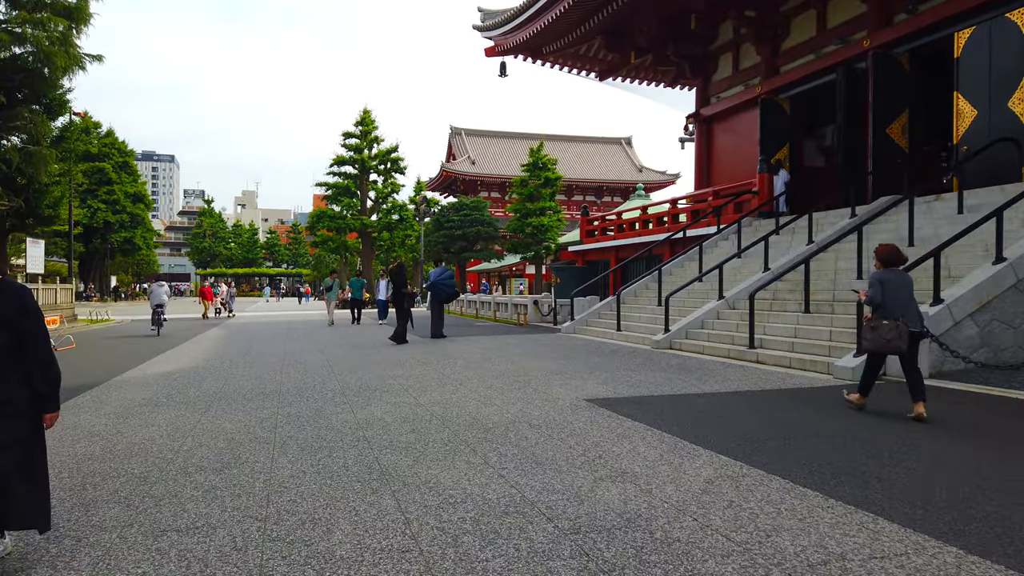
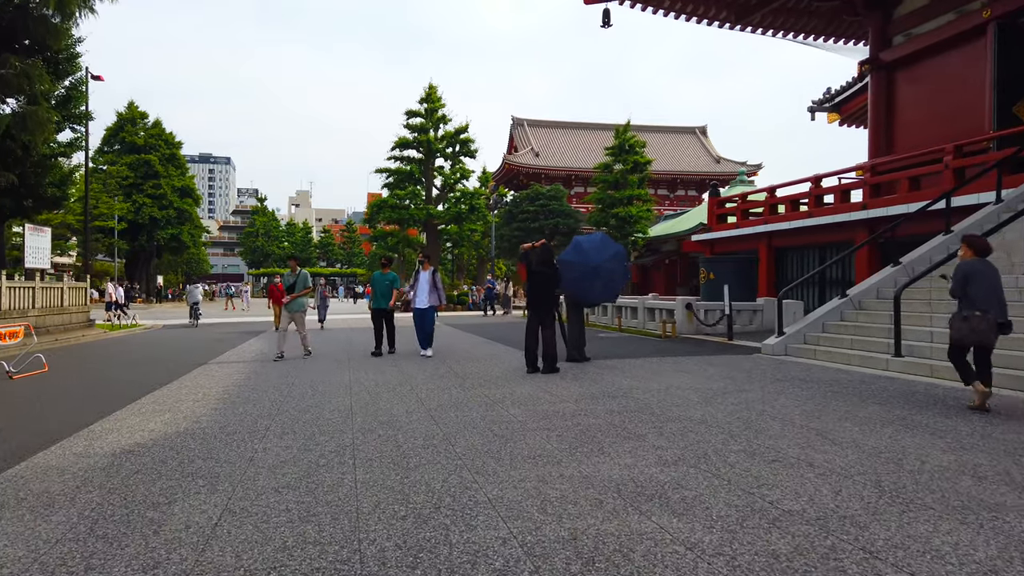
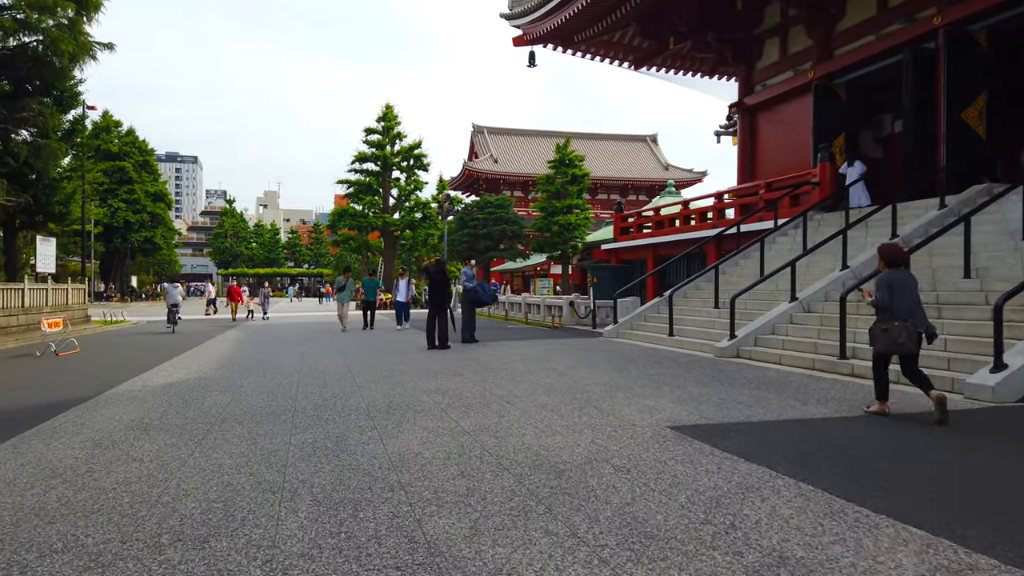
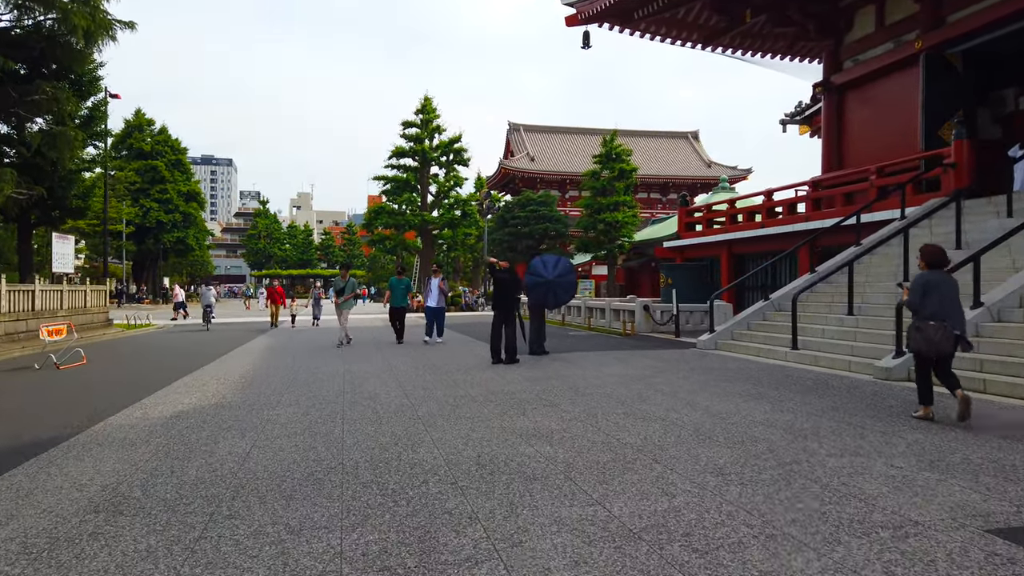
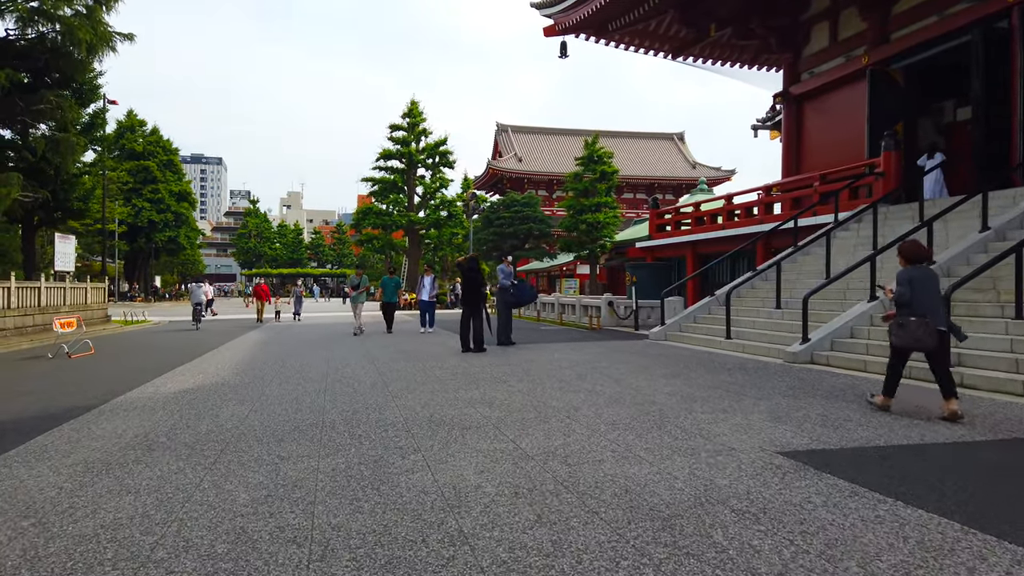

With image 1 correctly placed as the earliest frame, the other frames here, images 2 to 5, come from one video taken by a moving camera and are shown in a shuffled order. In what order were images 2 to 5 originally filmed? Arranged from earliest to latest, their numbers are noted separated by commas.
3, 5, 4, 2
